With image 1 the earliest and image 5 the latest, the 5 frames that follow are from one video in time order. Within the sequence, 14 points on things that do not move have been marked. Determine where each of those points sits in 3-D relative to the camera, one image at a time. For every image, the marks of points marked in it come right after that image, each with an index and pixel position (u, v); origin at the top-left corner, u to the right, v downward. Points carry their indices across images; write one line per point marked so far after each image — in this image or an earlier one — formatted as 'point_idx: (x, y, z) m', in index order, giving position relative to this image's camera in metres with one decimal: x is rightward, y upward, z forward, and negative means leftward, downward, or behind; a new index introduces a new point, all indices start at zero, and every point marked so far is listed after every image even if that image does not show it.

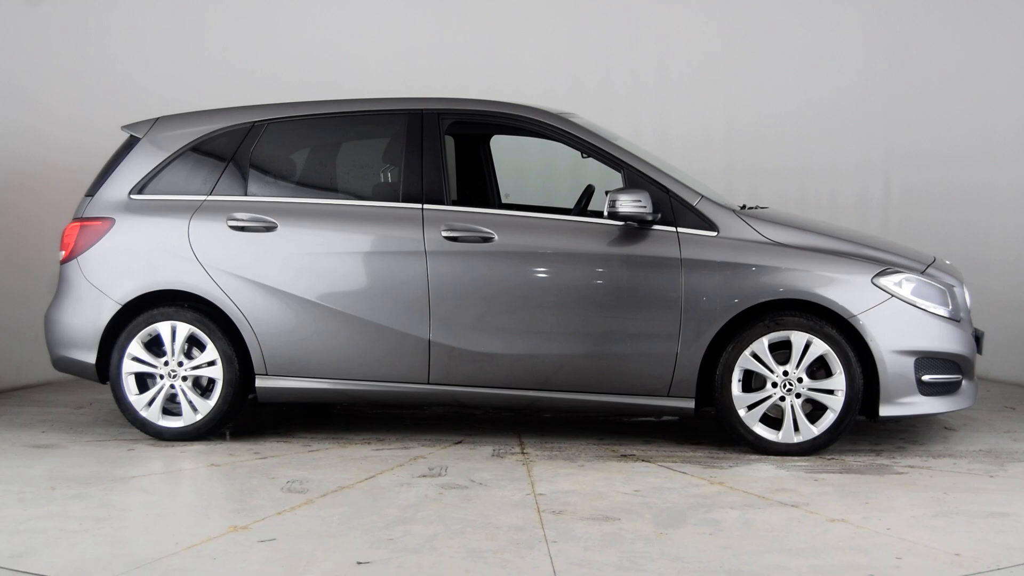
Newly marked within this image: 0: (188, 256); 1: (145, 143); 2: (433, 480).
0: (-1.5, +0.1, +5.0) m
1: (-1.8, +0.7, +5.2) m
2: (-0.3, -0.7, +4.1) m
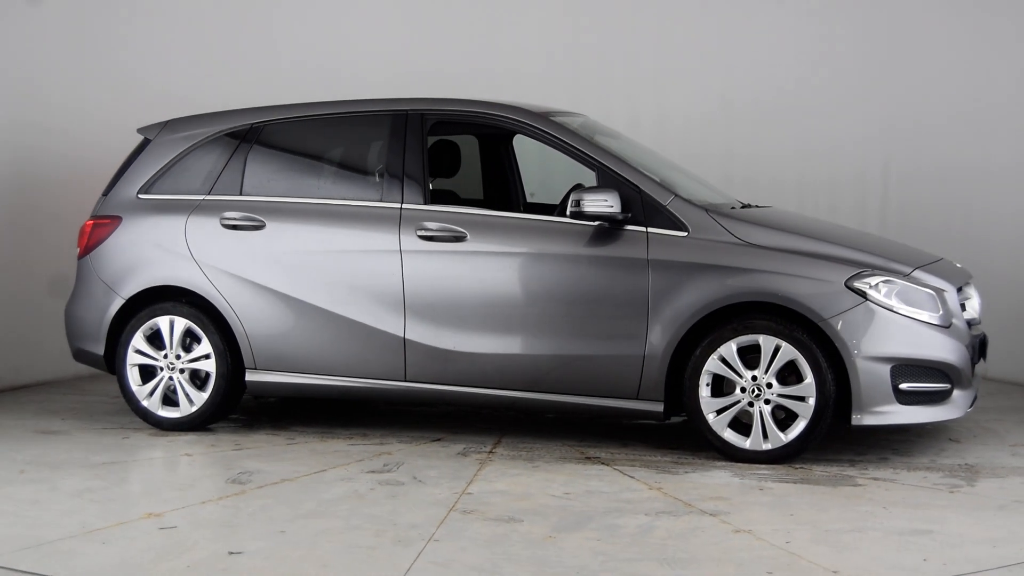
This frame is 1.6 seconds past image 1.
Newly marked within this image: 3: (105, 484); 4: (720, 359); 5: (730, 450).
0: (-1.6, +0.2, +5.2) m
1: (-1.8, +0.7, +5.5) m
2: (-0.5, -0.7, +4.1) m
3: (-1.5, -0.7, +4.1) m
4: (+0.8, -0.3, +4.4) m
5: (+0.9, -0.7, +4.4) m
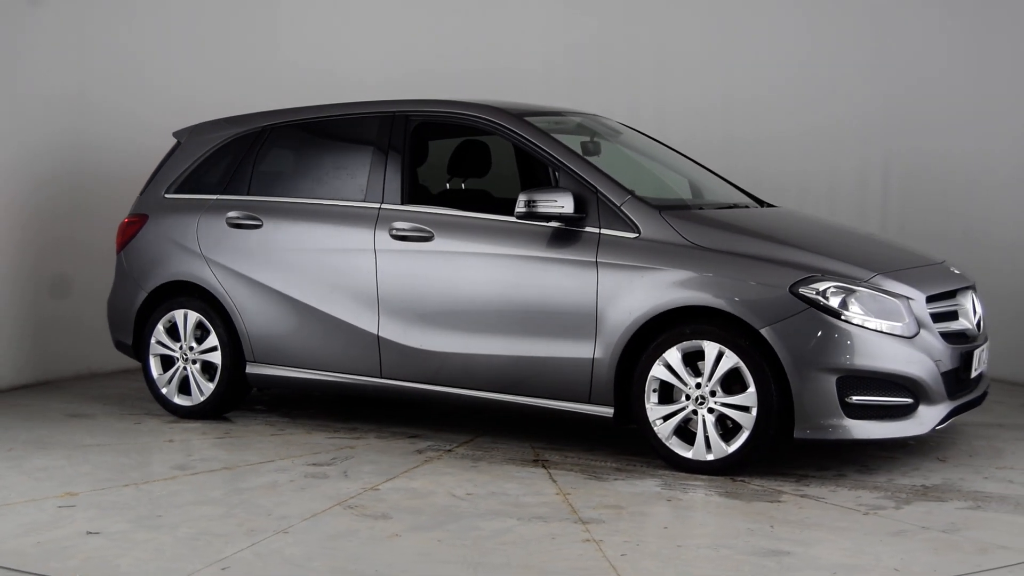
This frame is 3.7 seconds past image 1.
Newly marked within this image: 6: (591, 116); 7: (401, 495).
0: (-1.6, +0.2, +5.5) m
1: (-1.8, +0.8, +5.8) m
2: (-0.8, -0.7, +4.2) m
3: (-1.8, -0.7, +4.4) m
4: (+0.6, -0.3, +4.2) m
5: (+0.6, -0.7, +4.2) m
6: (+0.4, +0.9, +5.6) m
7: (-0.4, -0.7, +3.8) m
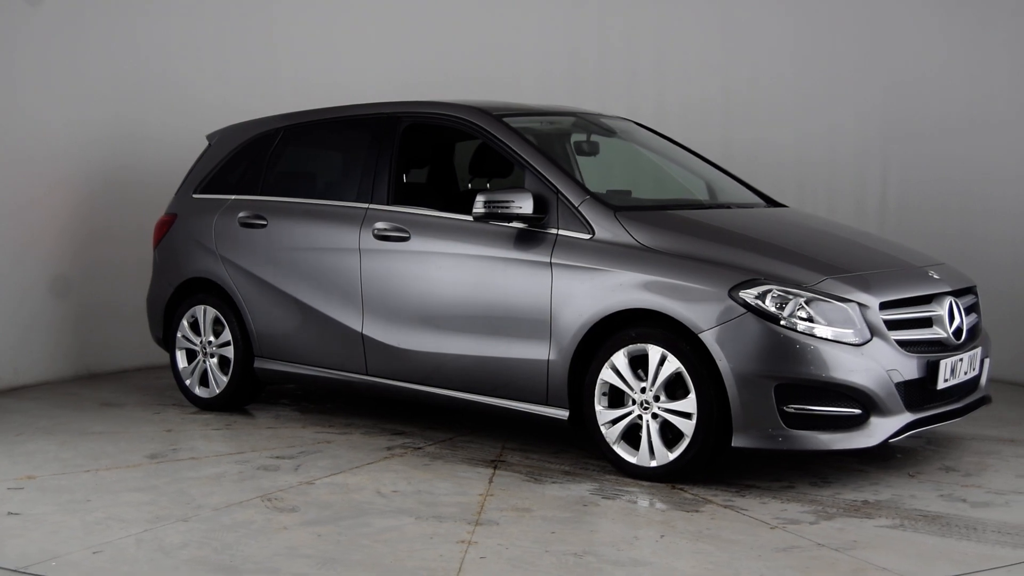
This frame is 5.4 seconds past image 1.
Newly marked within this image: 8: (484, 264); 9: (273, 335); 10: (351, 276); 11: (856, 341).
0: (-1.6, +0.2, +5.7) m
1: (-1.7, +0.8, +6.1) m
2: (-1.0, -0.7, +4.4) m
3: (-2.0, -0.7, +4.7) m
4: (+0.4, -0.3, +4.2) m
5: (+0.4, -0.7, +4.2) m
6: (+0.4, +0.9, +5.6) m
7: (-0.7, -0.7, +3.9) m
8: (-0.1, +0.1, +4.6) m
9: (-1.2, -0.2, +5.5) m
10: (-0.8, +0.1, +5.1) m
11: (+1.2, -0.2, +3.8) m
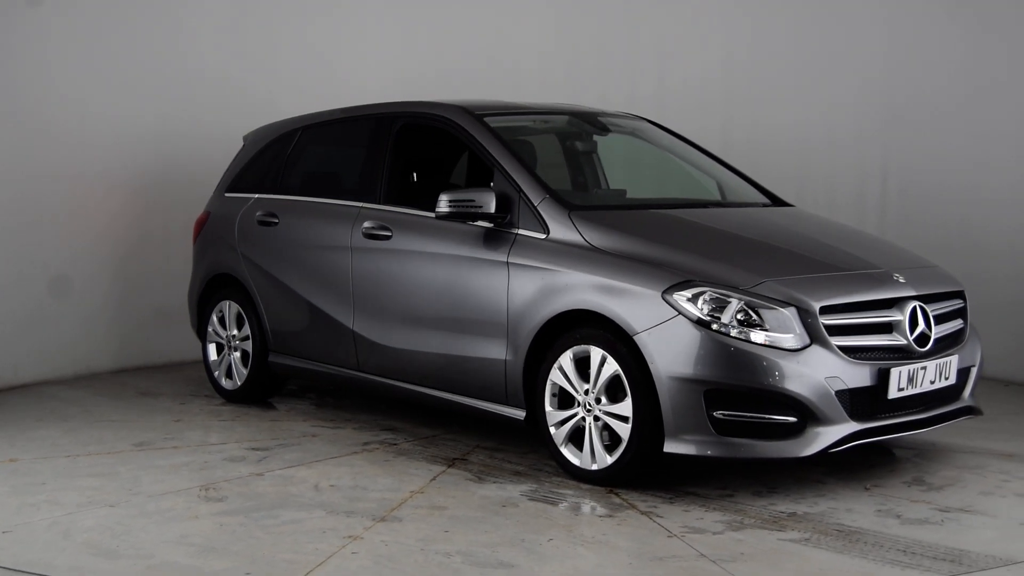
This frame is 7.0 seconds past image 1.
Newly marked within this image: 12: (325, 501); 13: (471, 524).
0: (-1.5, +0.2, +6.0) m
1: (-1.6, +0.8, +6.3) m
2: (-1.1, -0.7, +4.5) m
3: (-2.1, -0.7, +5.0) m
4: (+0.2, -0.3, +4.1) m
5: (+0.2, -0.7, +4.1) m
6: (+0.4, +0.9, +5.5) m
7: (-0.9, -0.7, +4.0) m
8: (-0.2, +0.1, +4.6) m
9: (-1.2, -0.2, +5.7) m
10: (-0.8, +0.1, +5.2) m
11: (+1.0, -0.2, +3.7) m
12: (-0.6, -0.7, +3.7) m
13: (-0.1, -0.7, +3.4) m
